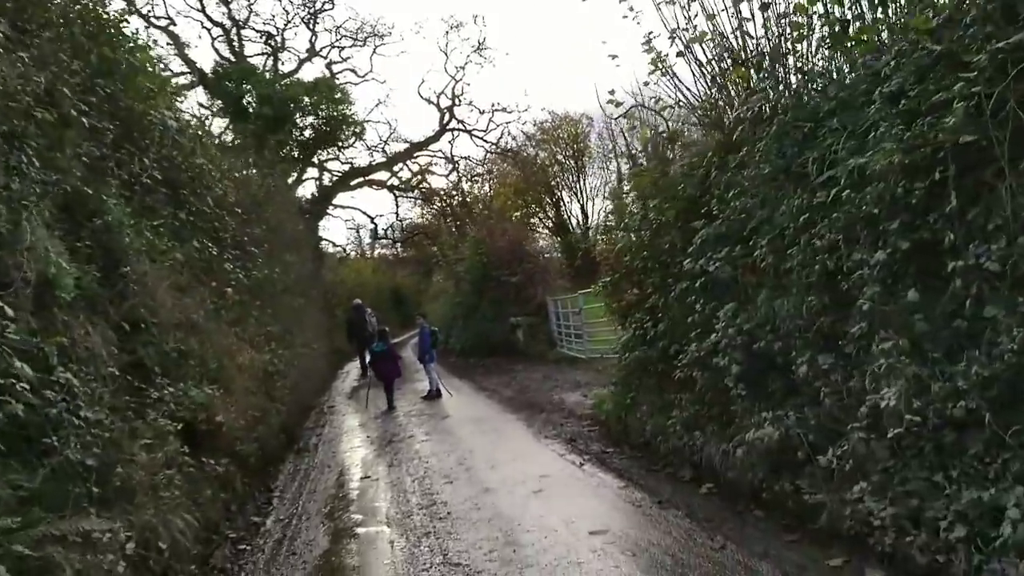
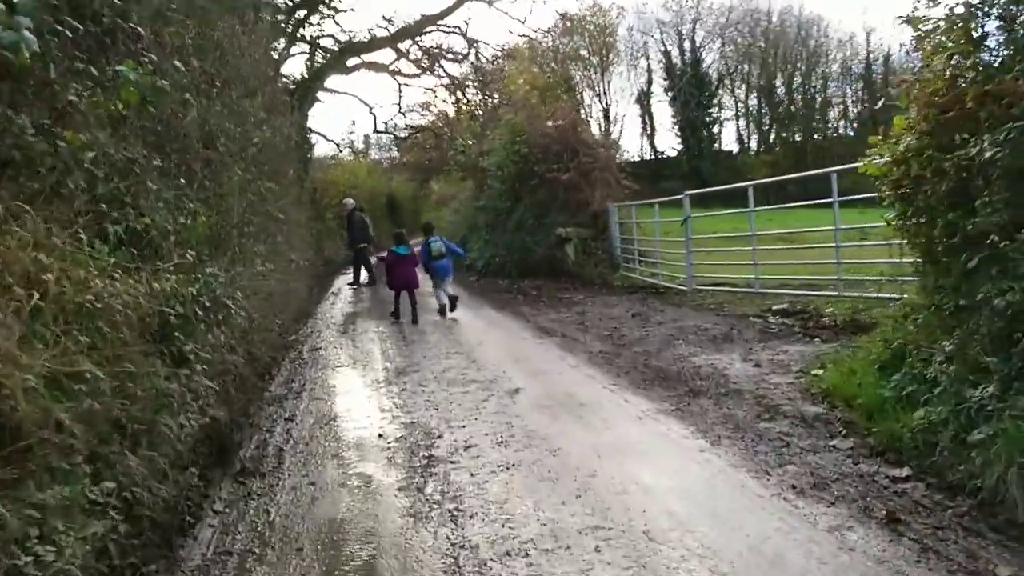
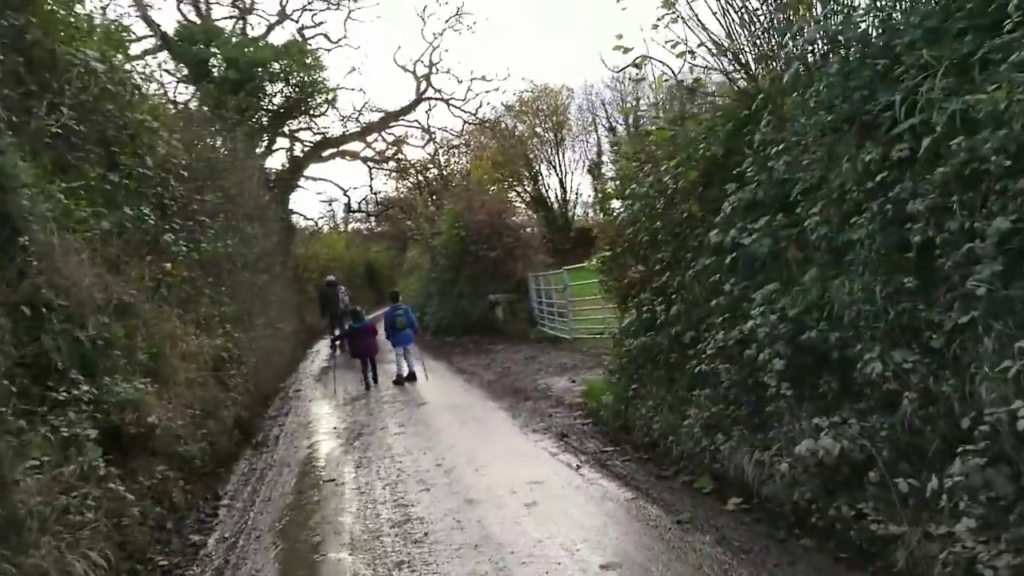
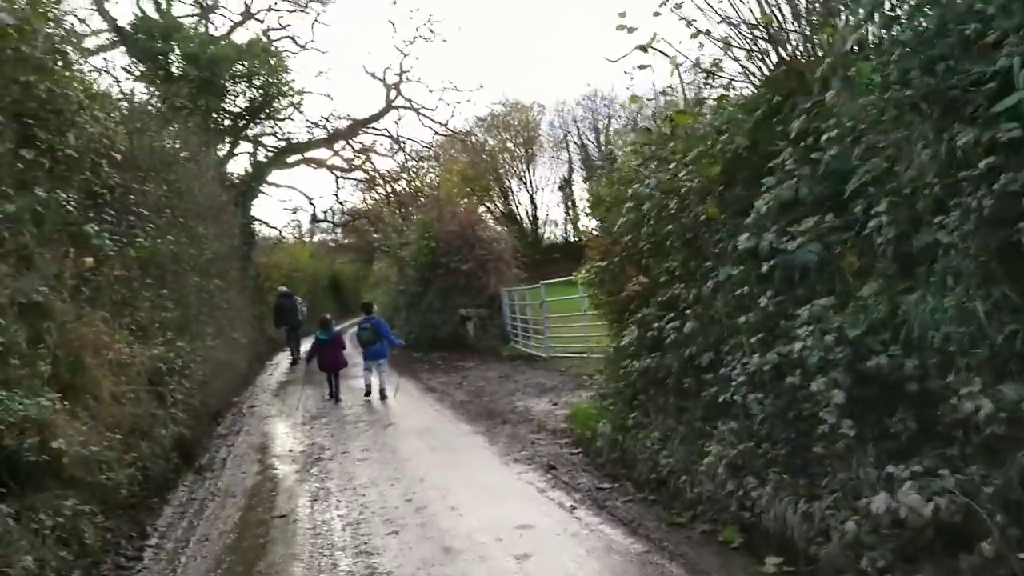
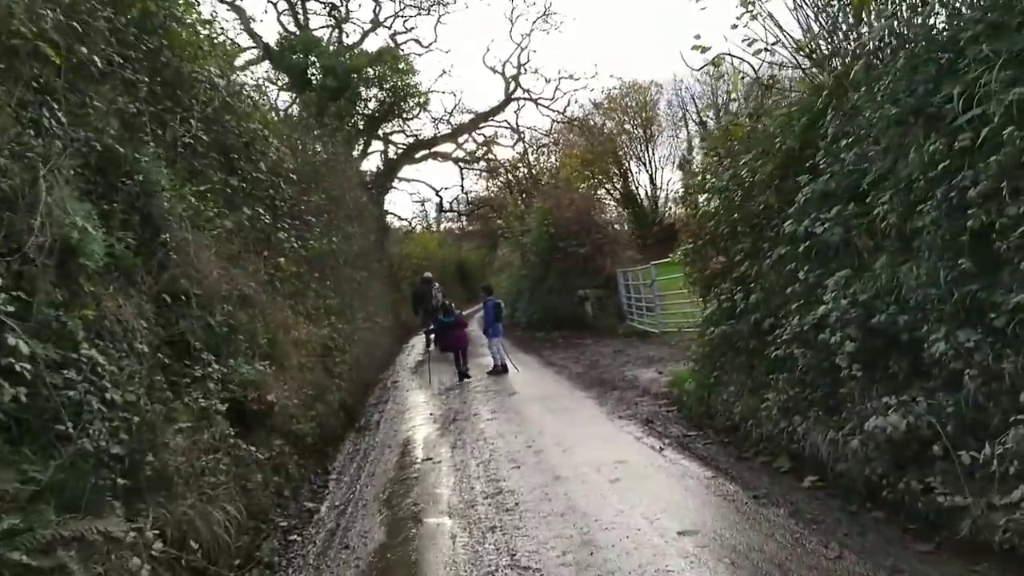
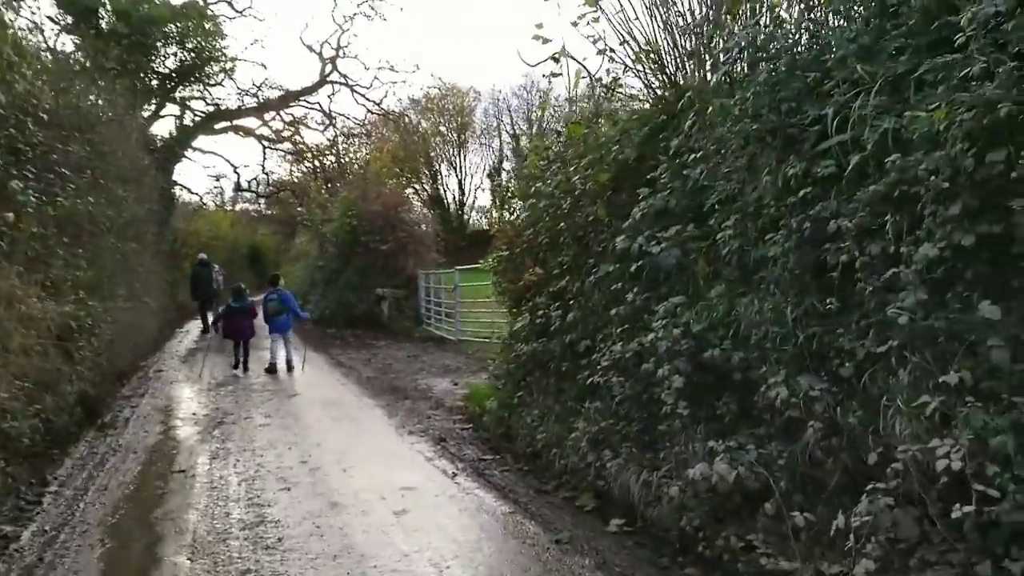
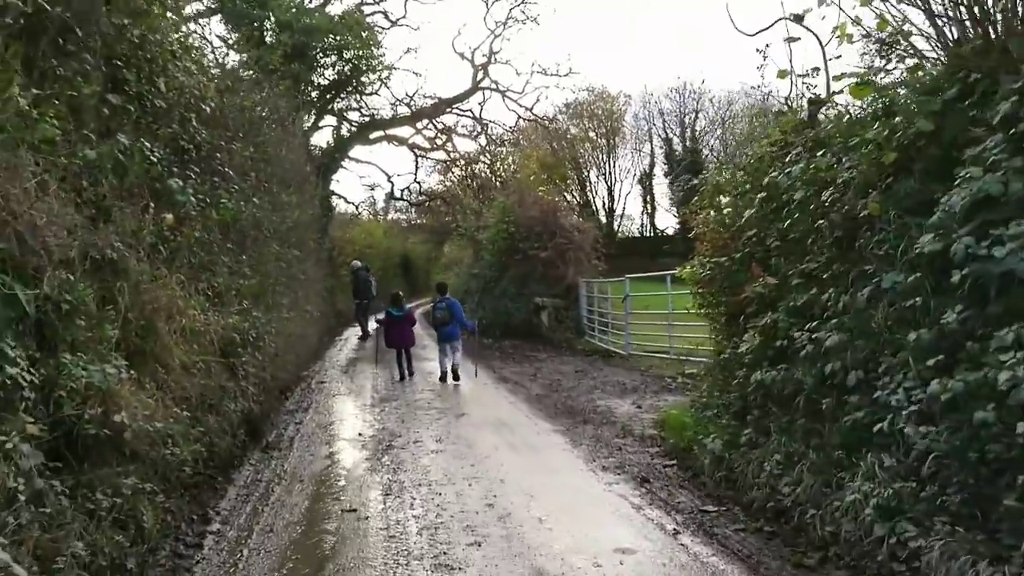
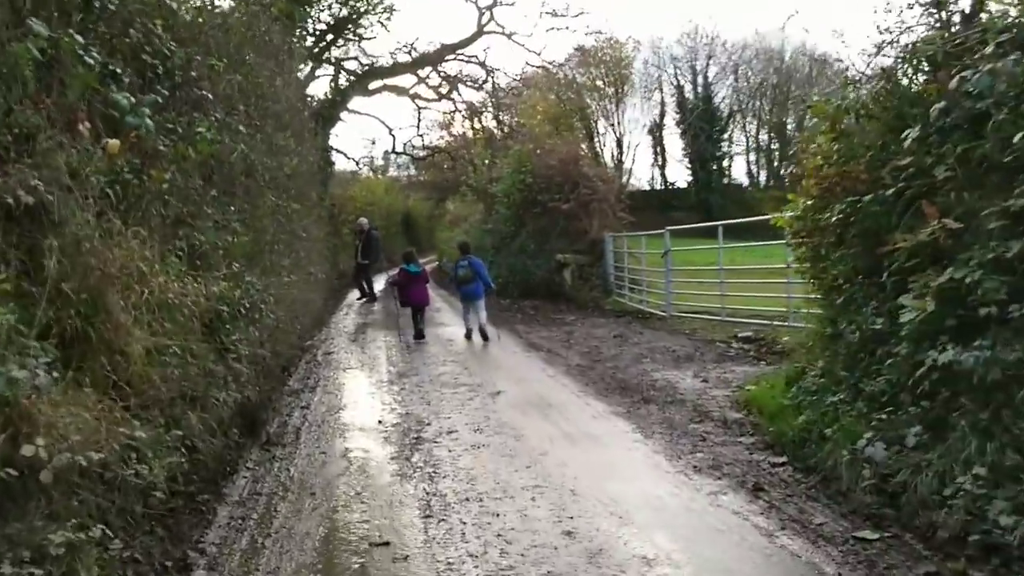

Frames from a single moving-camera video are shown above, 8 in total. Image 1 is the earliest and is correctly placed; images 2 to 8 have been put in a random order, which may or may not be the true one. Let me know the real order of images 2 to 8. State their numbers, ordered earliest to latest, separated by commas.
5, 3, 6, 4, 7, 8, 2
